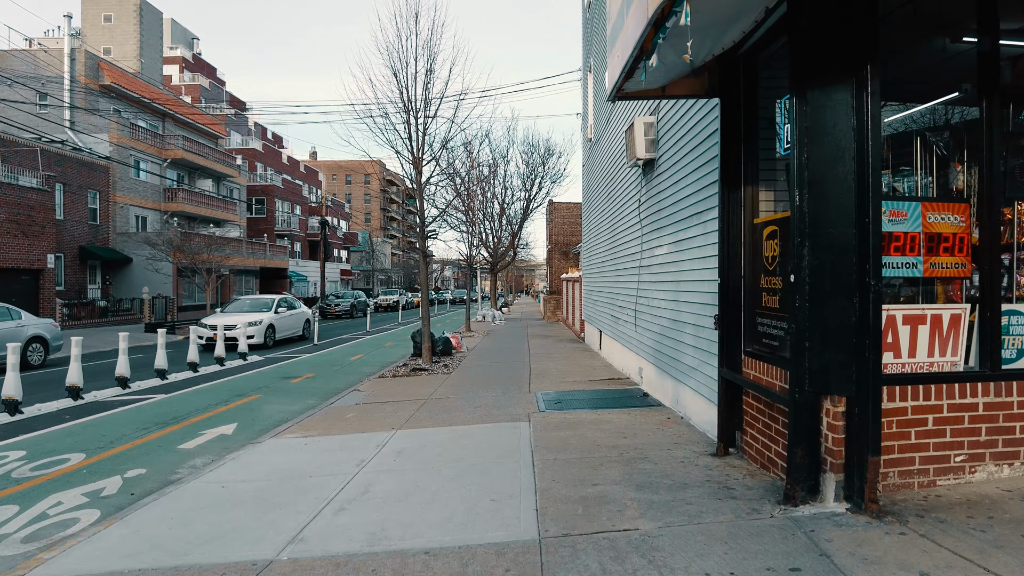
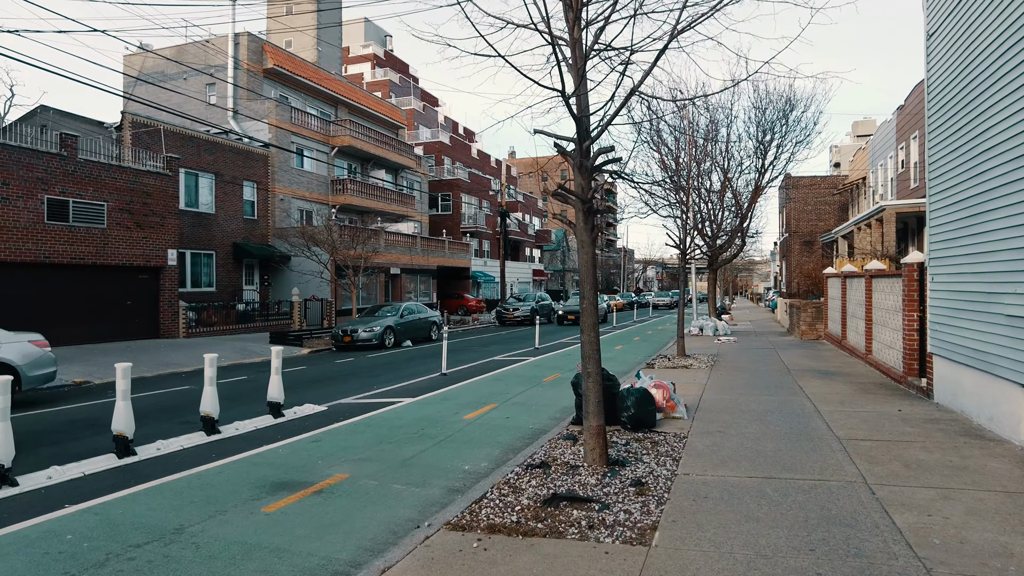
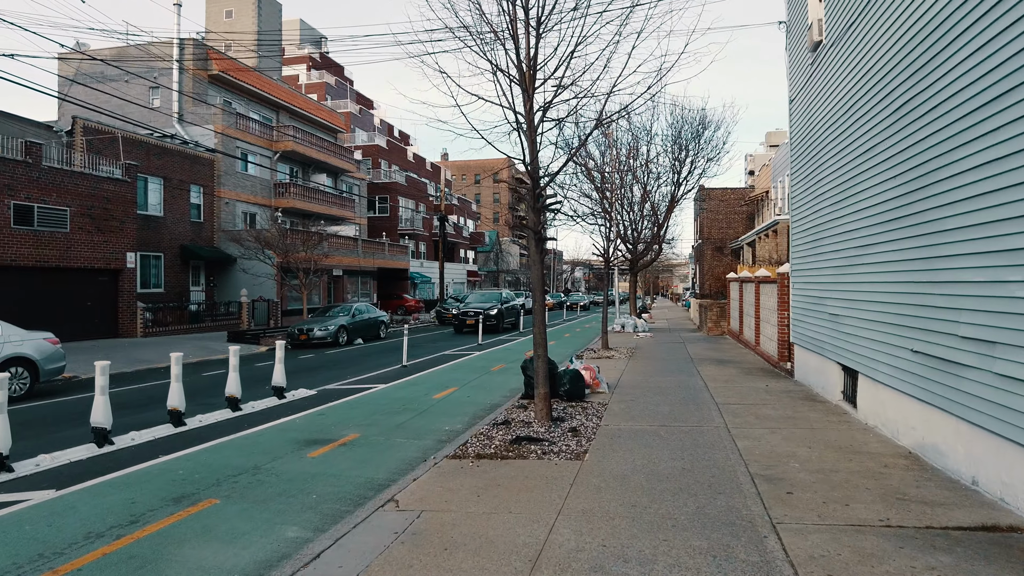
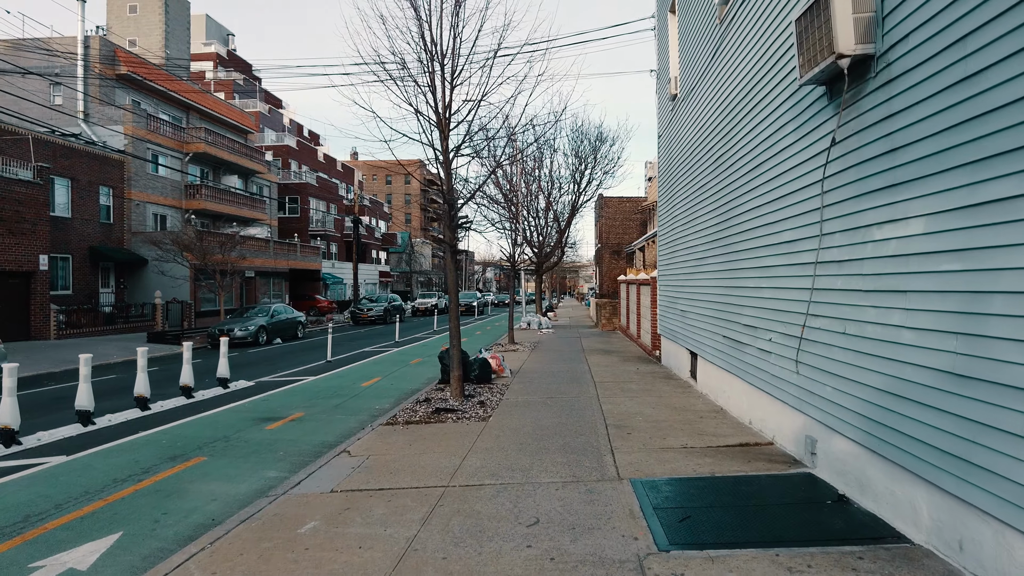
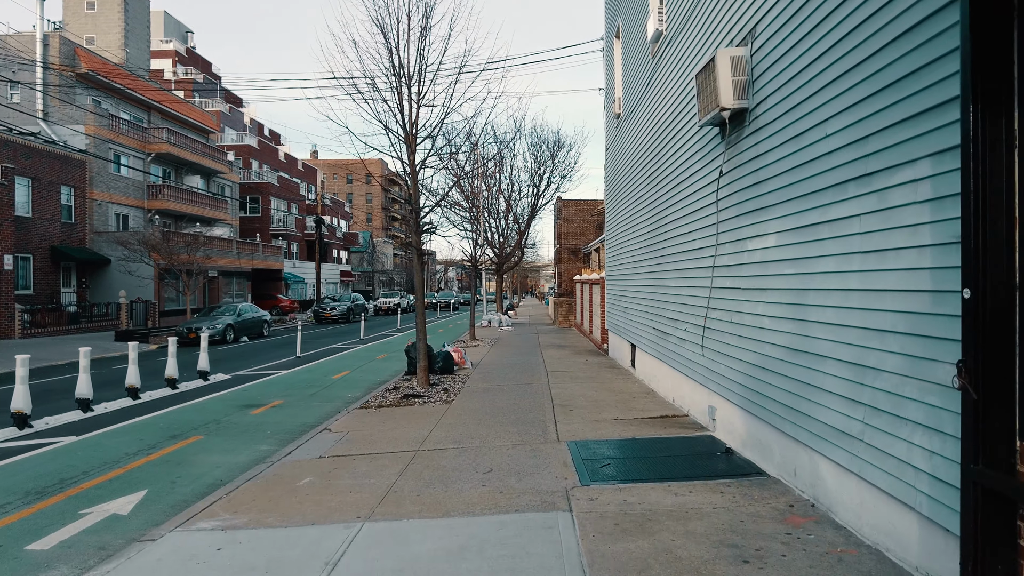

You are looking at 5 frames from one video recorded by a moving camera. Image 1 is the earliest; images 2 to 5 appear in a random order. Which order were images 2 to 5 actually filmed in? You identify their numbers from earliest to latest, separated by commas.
5, 4, 3, 2
